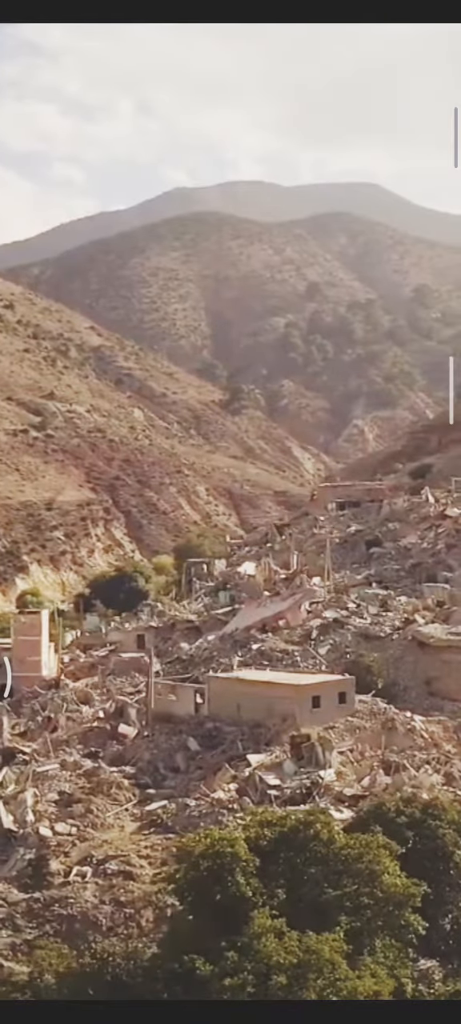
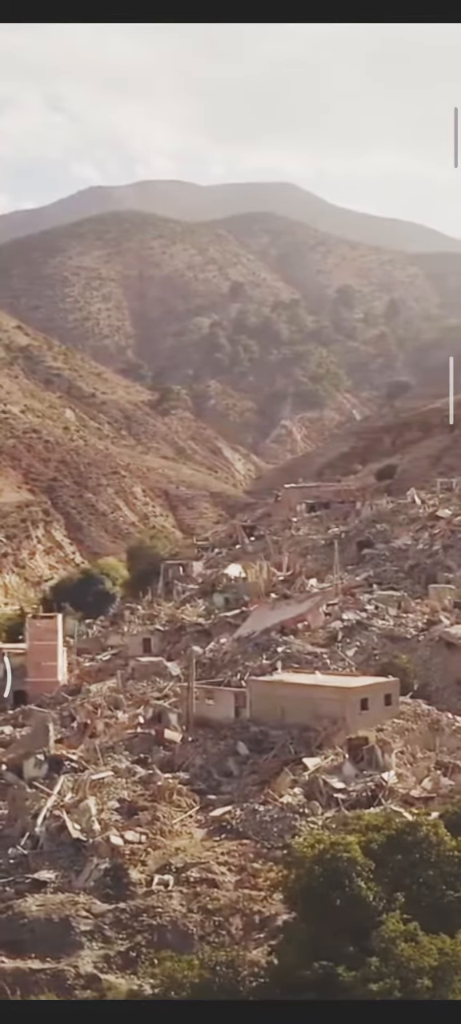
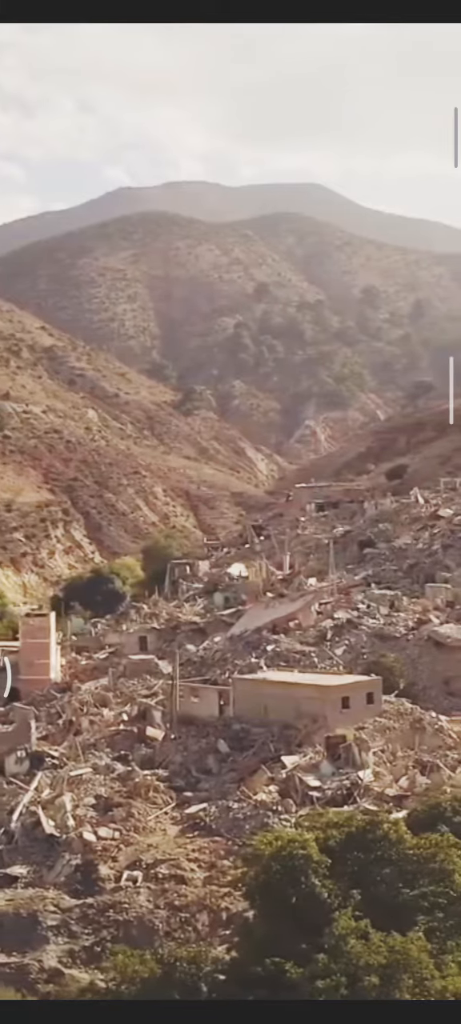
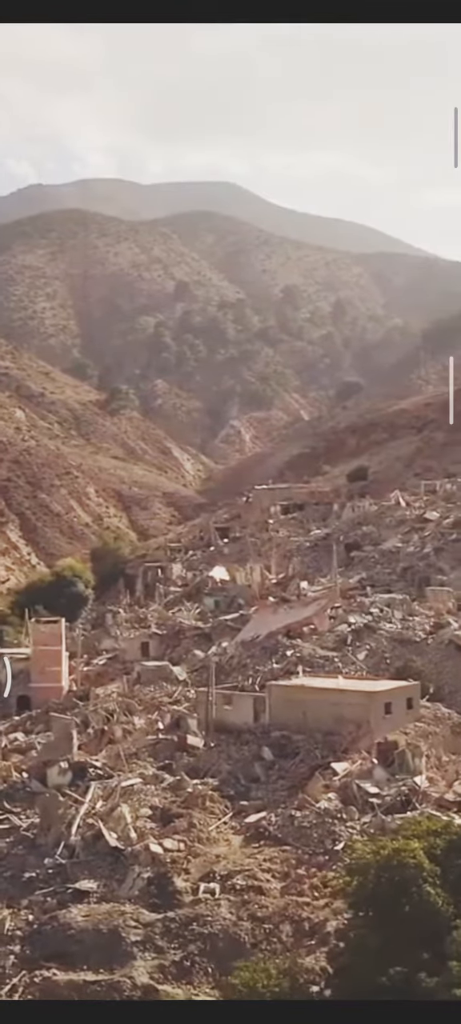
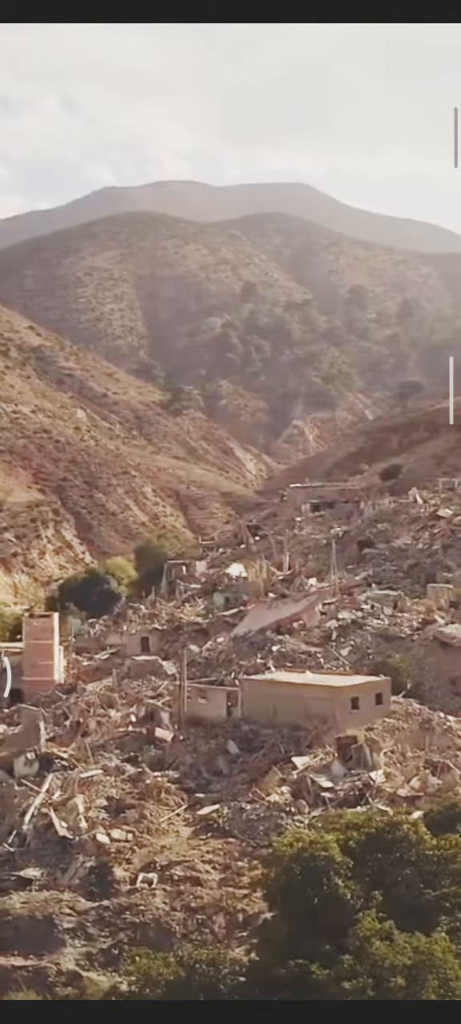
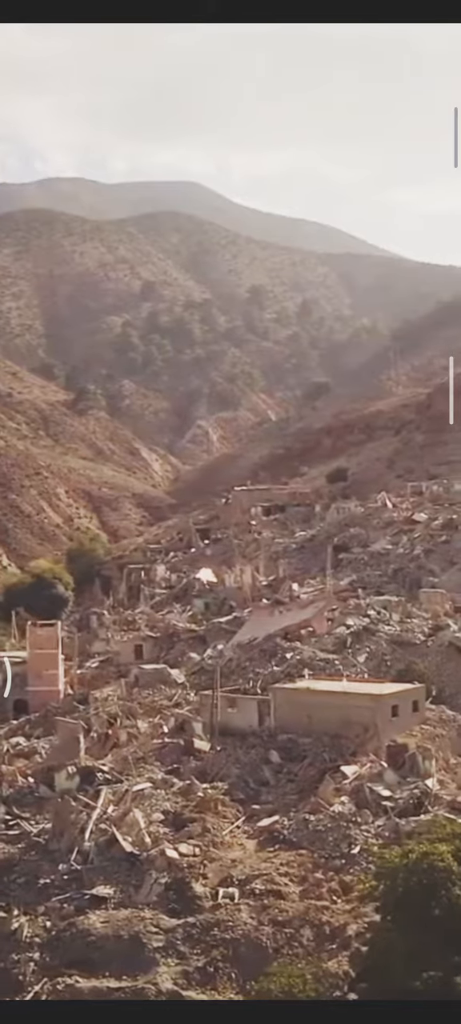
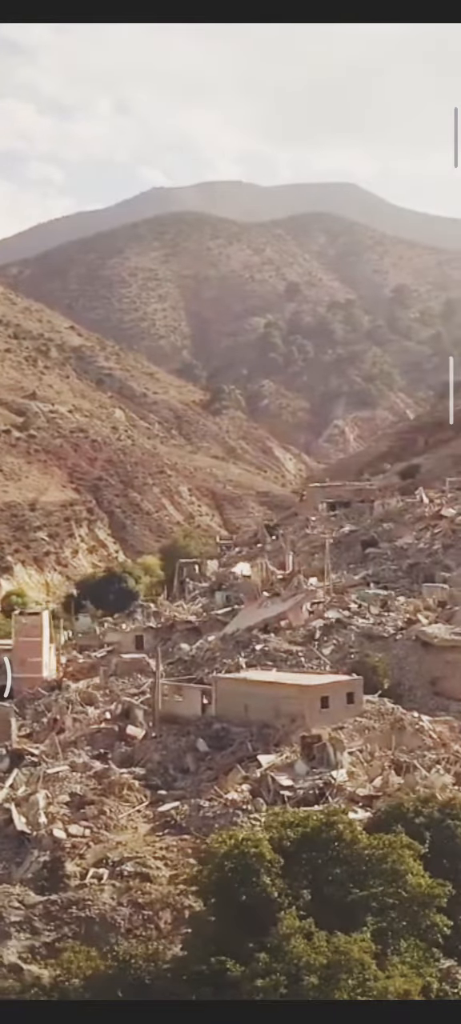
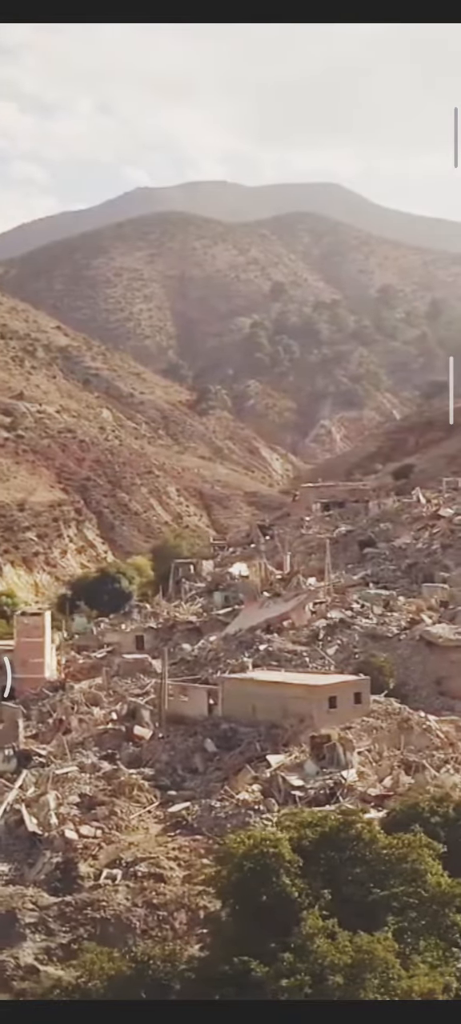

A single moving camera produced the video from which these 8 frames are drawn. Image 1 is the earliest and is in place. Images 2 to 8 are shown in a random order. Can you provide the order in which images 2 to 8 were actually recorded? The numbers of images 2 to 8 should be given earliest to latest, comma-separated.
7, 8, 3, 5, 2, 4, 6
